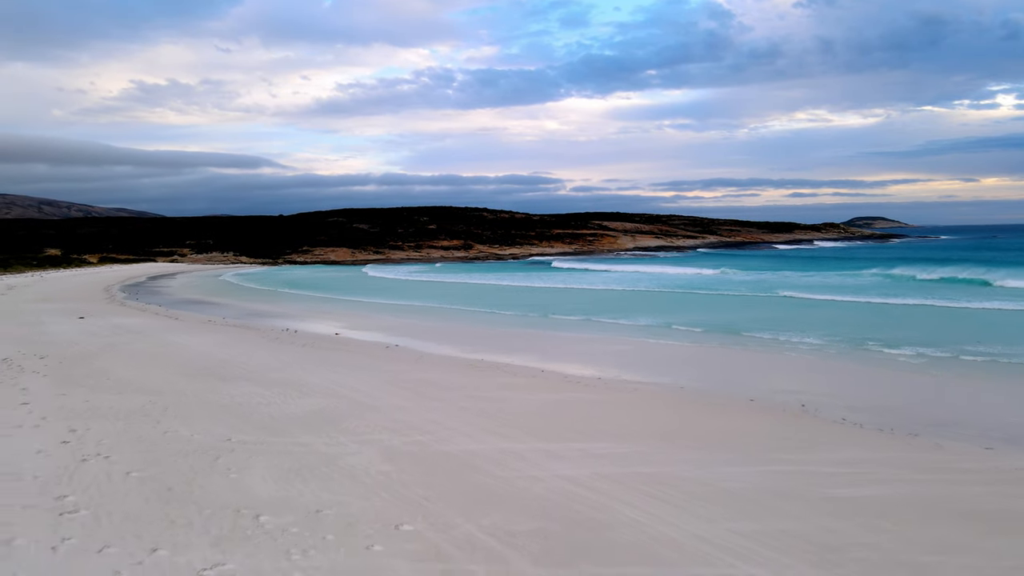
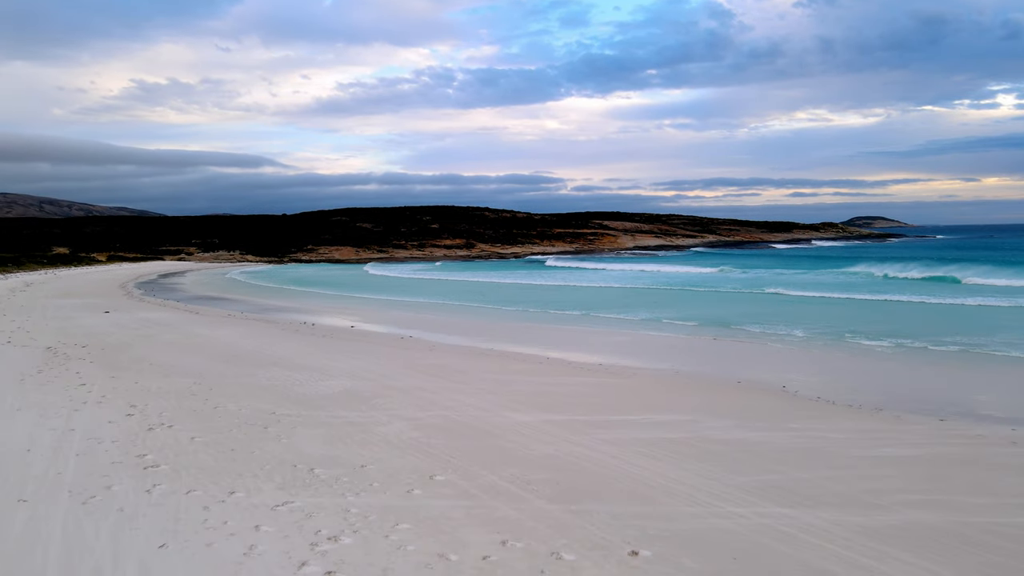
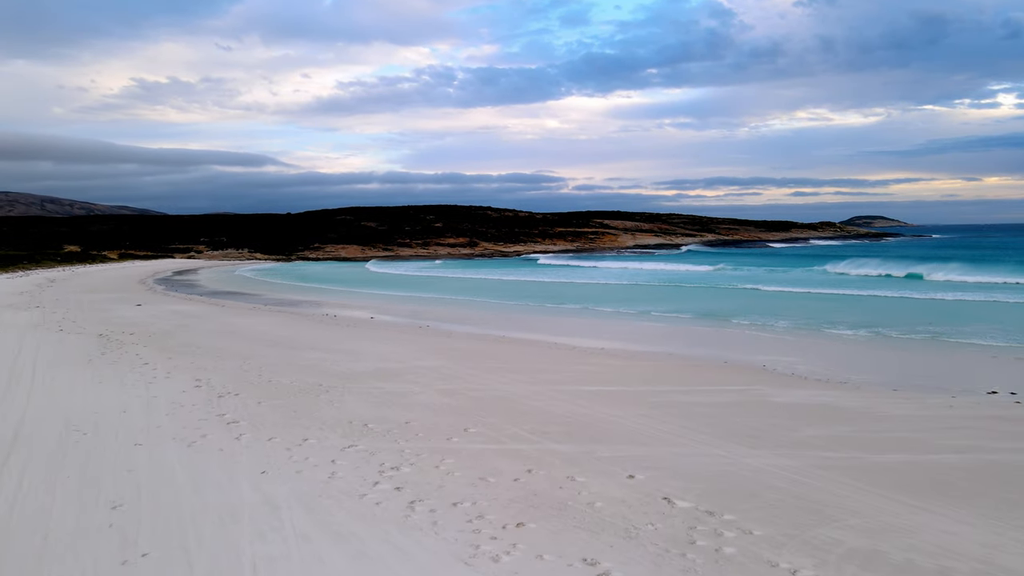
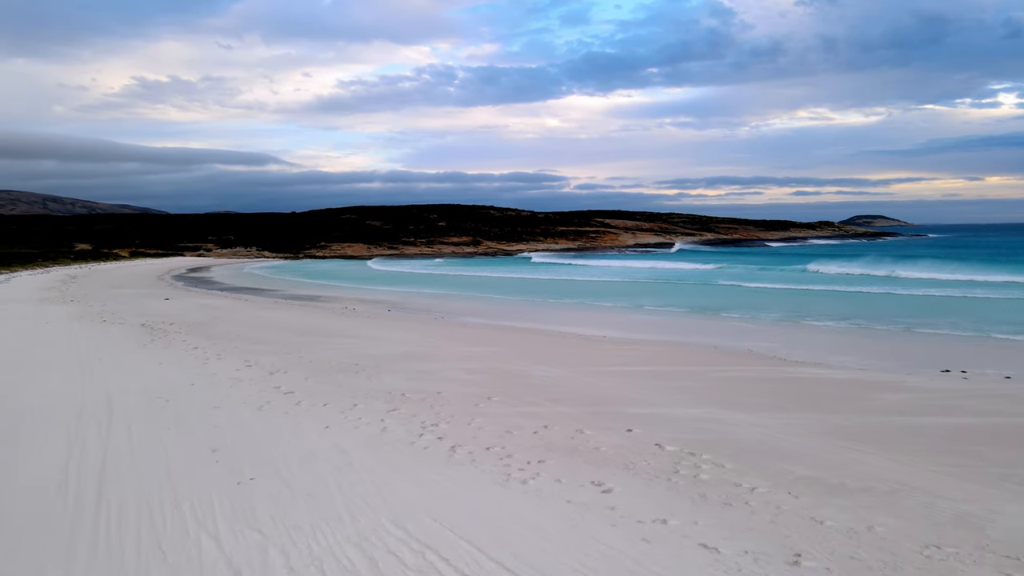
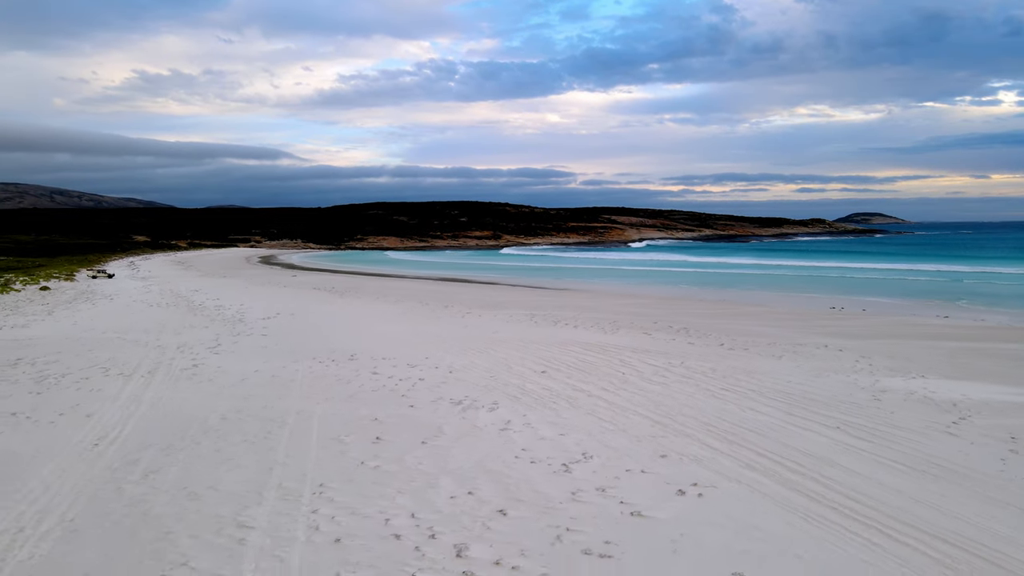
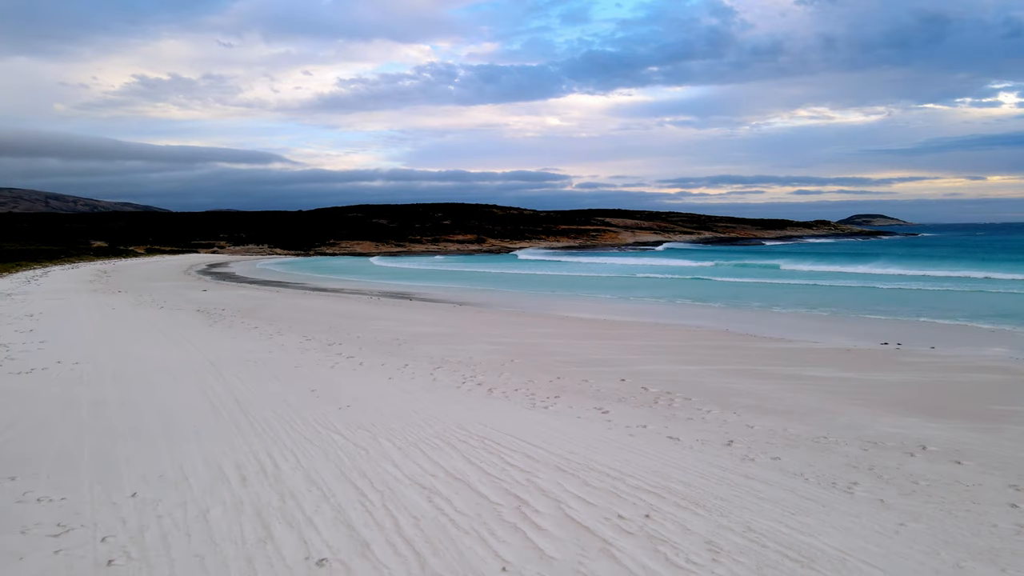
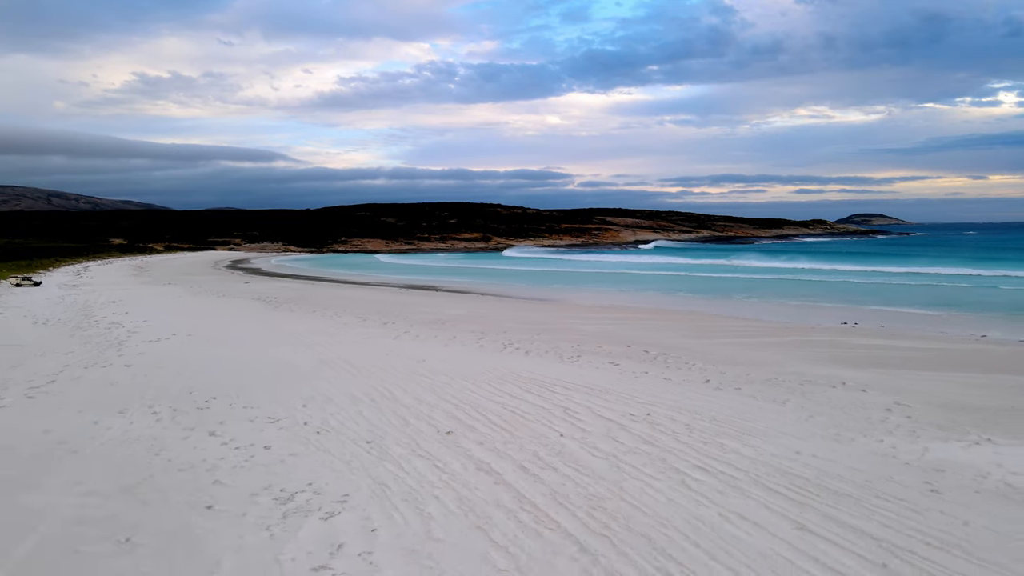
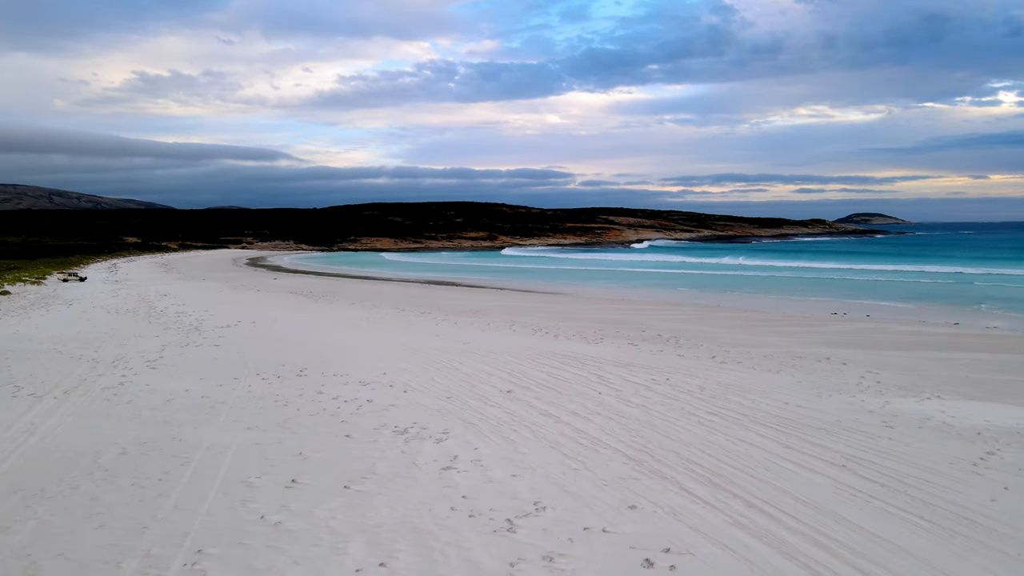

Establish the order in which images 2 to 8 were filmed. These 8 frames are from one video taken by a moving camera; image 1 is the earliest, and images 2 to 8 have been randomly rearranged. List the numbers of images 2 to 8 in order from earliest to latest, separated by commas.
2, 3, 4, 6, 7, 8, 5
